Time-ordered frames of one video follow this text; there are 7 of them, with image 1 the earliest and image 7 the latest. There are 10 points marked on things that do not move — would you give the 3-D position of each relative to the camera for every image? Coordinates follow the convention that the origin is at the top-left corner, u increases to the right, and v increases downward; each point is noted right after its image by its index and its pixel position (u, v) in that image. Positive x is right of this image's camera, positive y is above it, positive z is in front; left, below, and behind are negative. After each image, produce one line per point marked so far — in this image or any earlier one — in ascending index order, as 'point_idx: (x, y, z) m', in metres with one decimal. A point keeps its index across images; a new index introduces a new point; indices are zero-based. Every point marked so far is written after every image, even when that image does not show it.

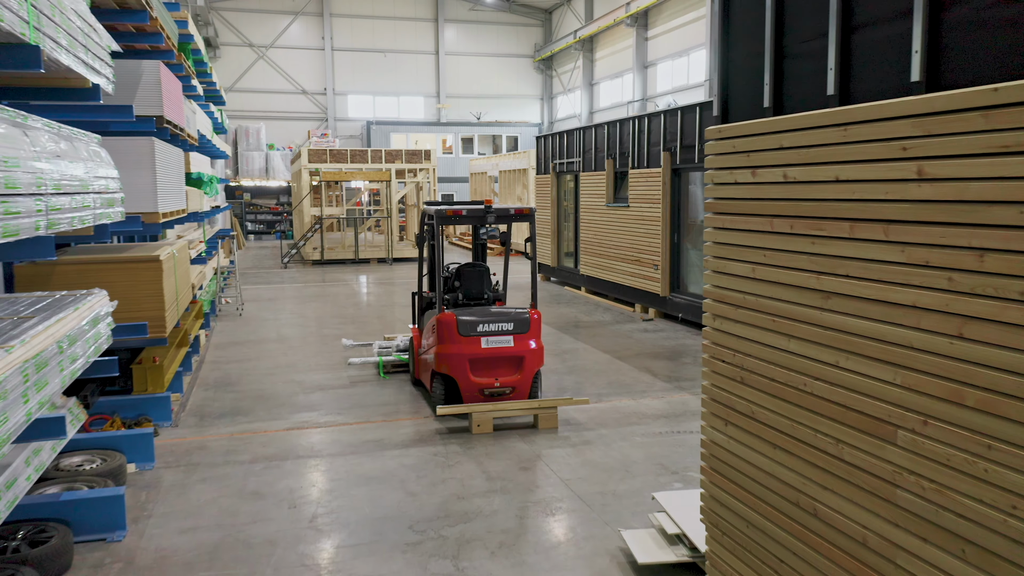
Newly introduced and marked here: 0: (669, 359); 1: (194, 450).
0: (+1.7, -0.8, +9.5) m
1: (-2.2, -1.2, +6.3) m
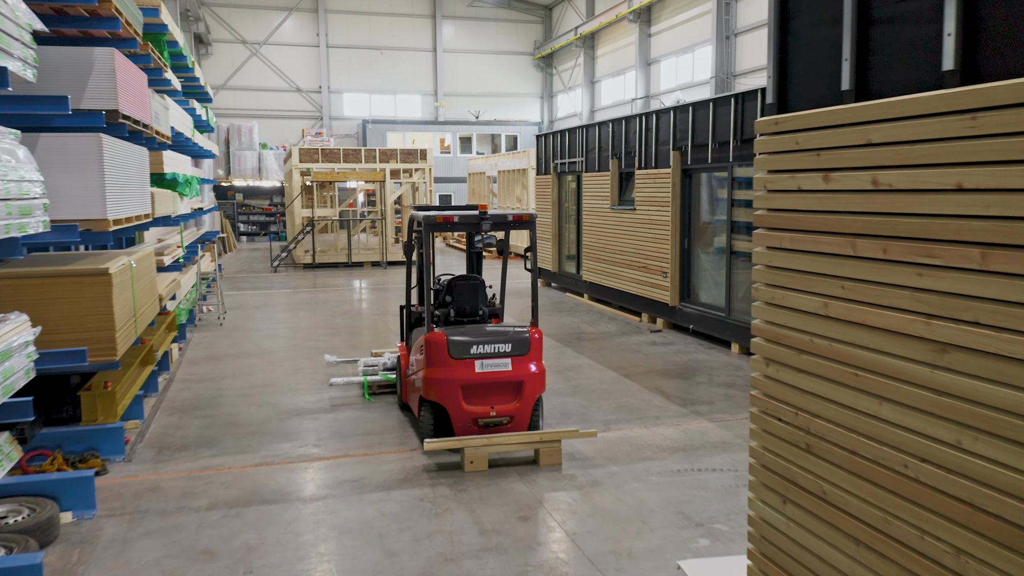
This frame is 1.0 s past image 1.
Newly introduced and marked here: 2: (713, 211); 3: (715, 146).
0: (+1.6, -0.9, +8.7) m
1: (-2.3, -1.3, +5.5) m
2: (+2.4, +0.9, +10.8) m
3: (+2.3, +1.6, +10.3) m
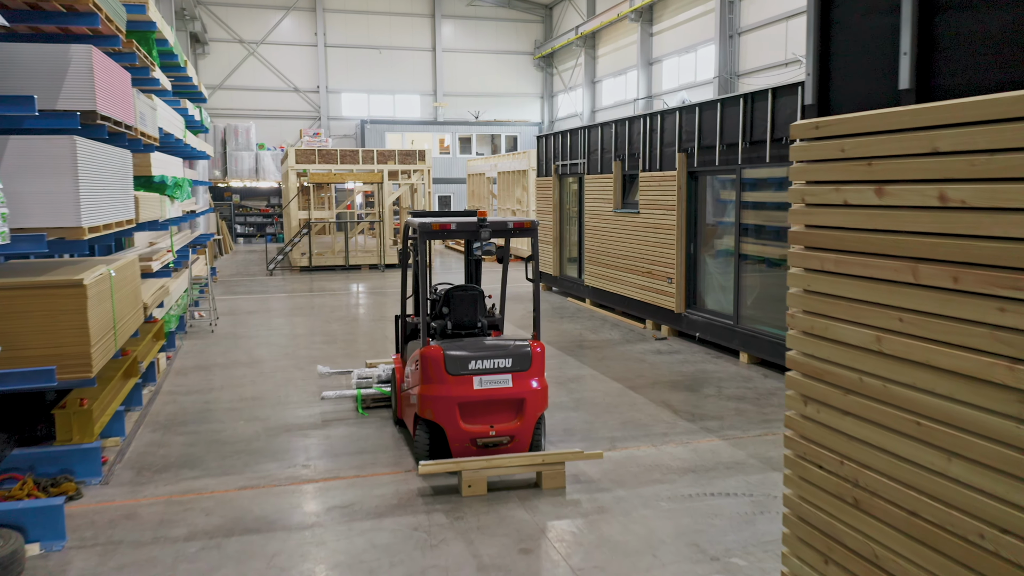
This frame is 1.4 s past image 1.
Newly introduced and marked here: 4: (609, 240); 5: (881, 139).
0: (+1.6, -1.0, +8.3) m
1: (-2.3, -1.3, +5.2) m
2: (+2.4, +0.9, +10.4) m
3: (+2.3, +1.5, +9.9) m
4: (+1.4, +0.7, +13.2) m
5: (+0.9, +0.4, +2.2) m
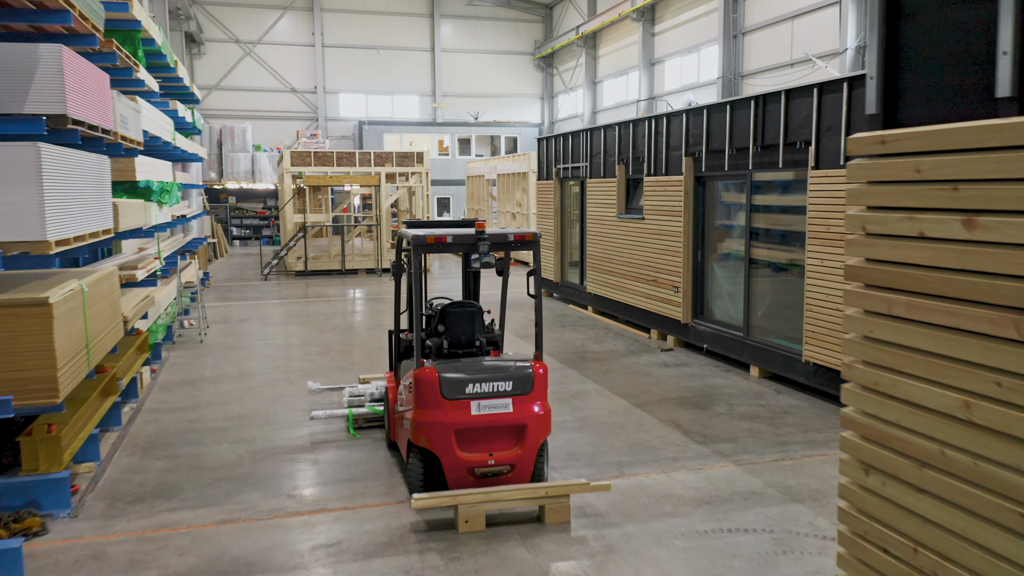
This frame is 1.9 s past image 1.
0: (+1.7, -1.1, +7.9) m
1: (-2.2, -1.5, +4.7) m
2: (+2.4, +0.7, +10.0) m
3: (+2.3, +1.4, +9.5) m
4: (+1.4, +0.6, +12.8) m
5: (+0.9, +0.3, +1.8) m
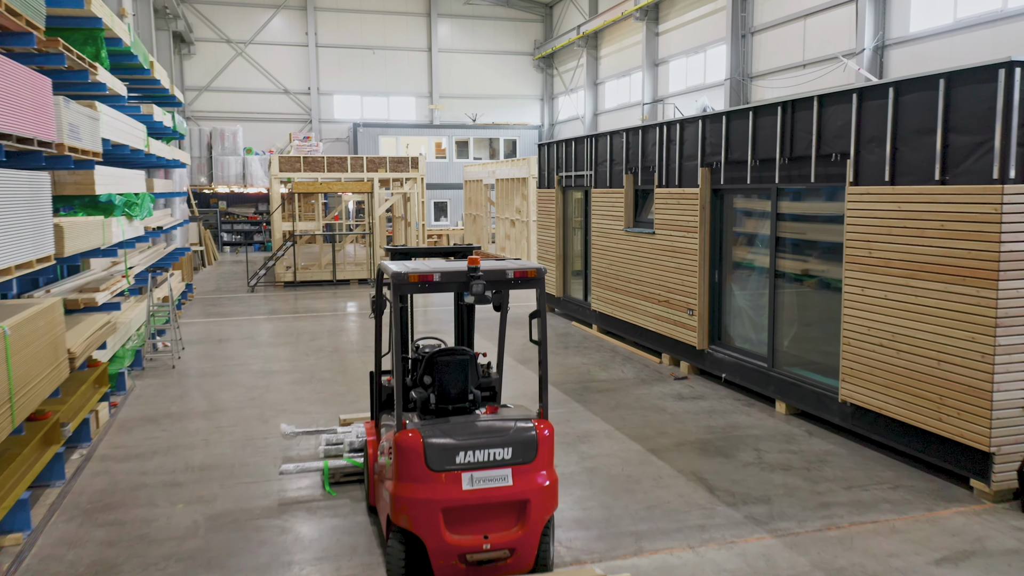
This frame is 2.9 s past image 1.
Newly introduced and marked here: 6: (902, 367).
0: (+1.6, -1.3, +7.0) m
1: (-2.2, -1.7, +3.8) m
2: (+2.4, +0.5, +9.1) m
3: (+2.3, +1.2, +8.6) m
4: (+1.4, +0.3, +11.9) m
5: (+0.9, 0.0, +0.8) m
6: (+2.9, -0.6, +6.6) m
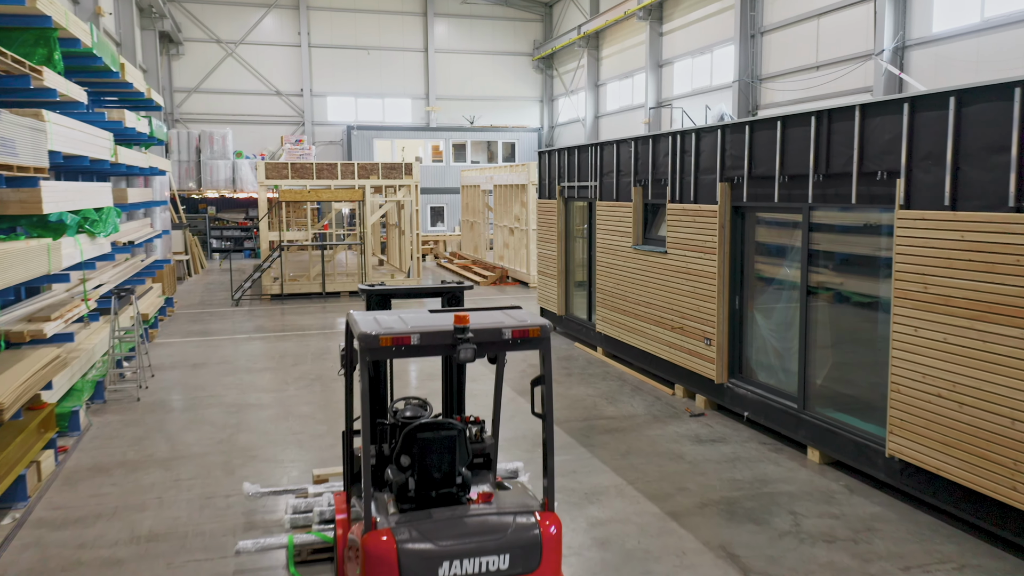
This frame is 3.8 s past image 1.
0: (+1.6, -1.6, +6.1) m
1: (-2.3, -2.0, +2.9) m
2: (+2.4, +0.2, +8.1) m
3: (+2.3, +0.9, +7.6) m
4: (+1.4, +0.1, +10.9) m
5: (+0.9, -0.3, -0.1) m
6: (+2.9, -0.8, +5.7) m
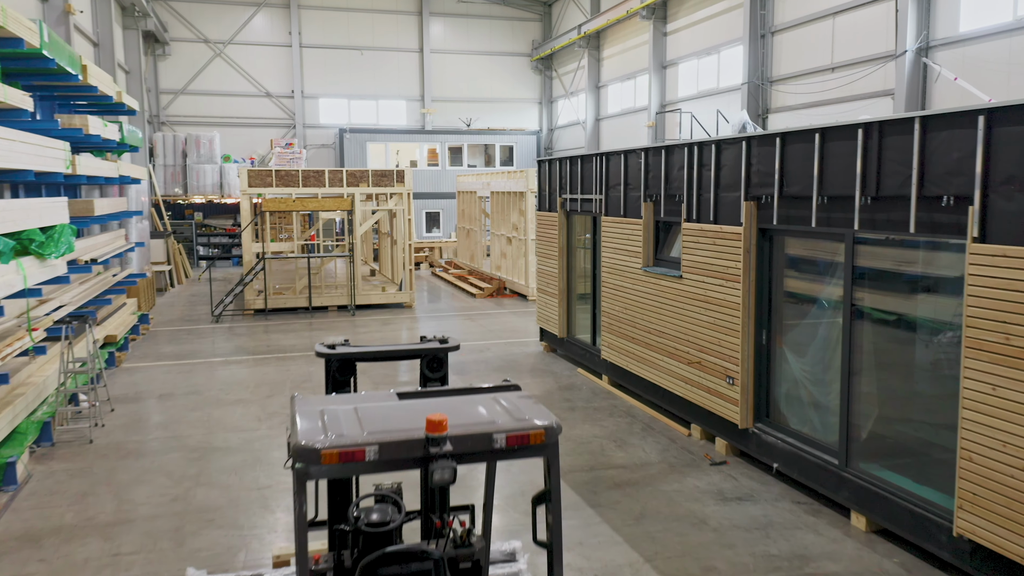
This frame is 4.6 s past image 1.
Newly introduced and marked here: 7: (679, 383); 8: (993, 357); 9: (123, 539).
0: (+1.6, -1.9, +5.0) m
1: (-2.3, -2.2, +1.8) m
2: (+2.3, 0.0, +7.1) m
3: (+2.3, +0.6, +6.6) m
4: (+1.4, -0.2, +9.9) m
5: (+0.9, -0.5, -1.1) m
6: (+2.8, -1.1, +4.6) m
7: (+1.6, -0.9, +8.9) m
8: (+2.7, -0.4, +5.0) m
9: (-2.7, -1.8, +6.3) m
